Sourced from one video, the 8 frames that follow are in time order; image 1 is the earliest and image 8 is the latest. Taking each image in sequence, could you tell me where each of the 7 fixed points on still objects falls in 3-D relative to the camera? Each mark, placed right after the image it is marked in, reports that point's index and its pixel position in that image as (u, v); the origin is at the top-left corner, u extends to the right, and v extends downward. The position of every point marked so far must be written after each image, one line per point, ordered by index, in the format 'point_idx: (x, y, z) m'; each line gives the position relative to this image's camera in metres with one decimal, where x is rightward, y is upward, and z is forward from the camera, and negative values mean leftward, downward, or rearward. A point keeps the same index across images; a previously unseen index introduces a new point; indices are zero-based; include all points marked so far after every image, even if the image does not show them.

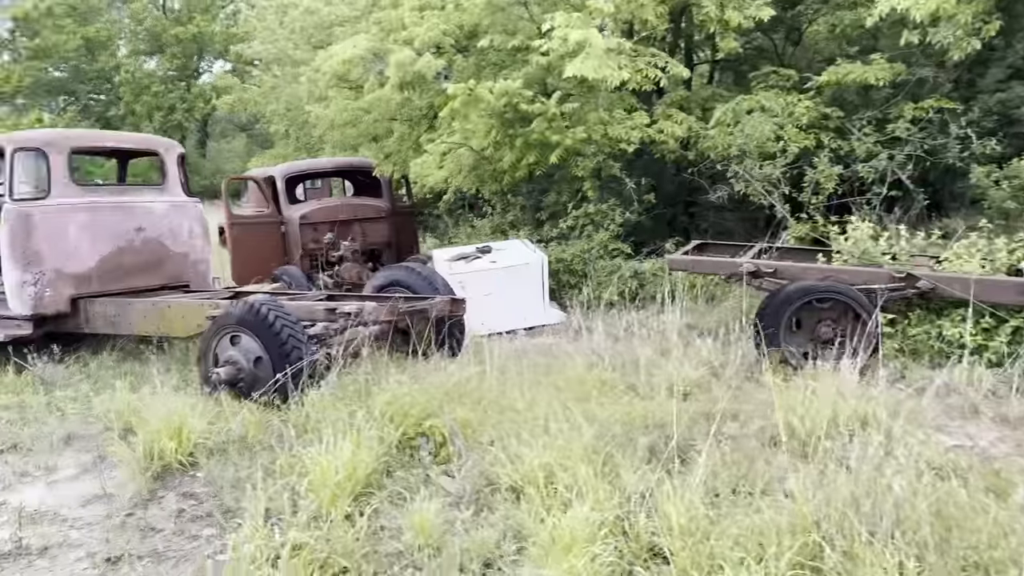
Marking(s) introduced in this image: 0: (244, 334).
0: (-1.6, -0.3, +4.7) m
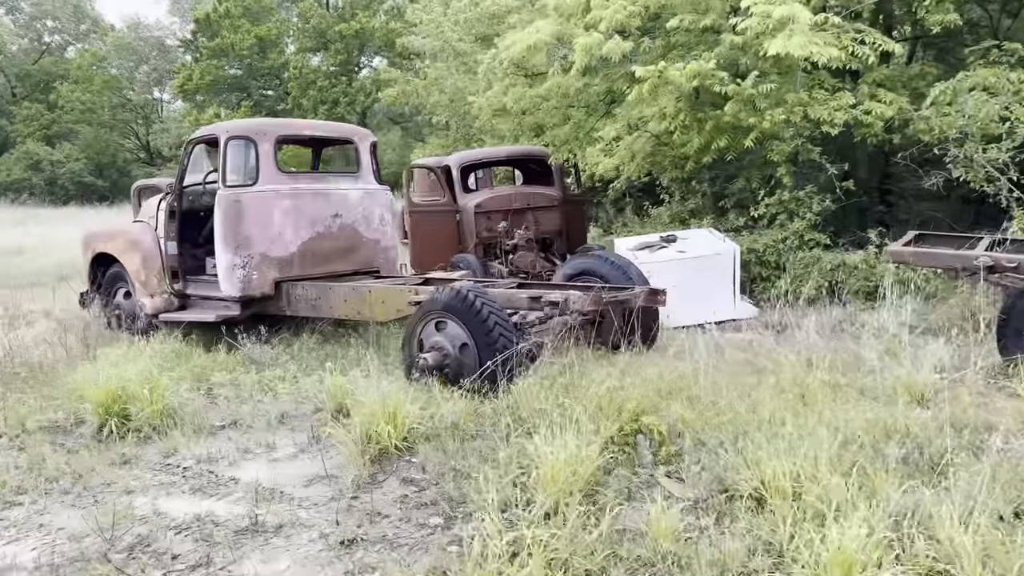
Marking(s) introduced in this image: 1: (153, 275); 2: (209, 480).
0: (-0.4, -0.2, +4.7) m
1: (-3.0, +0.1, +6.9) m
2: (-1.5, -1.0, +4.1) m
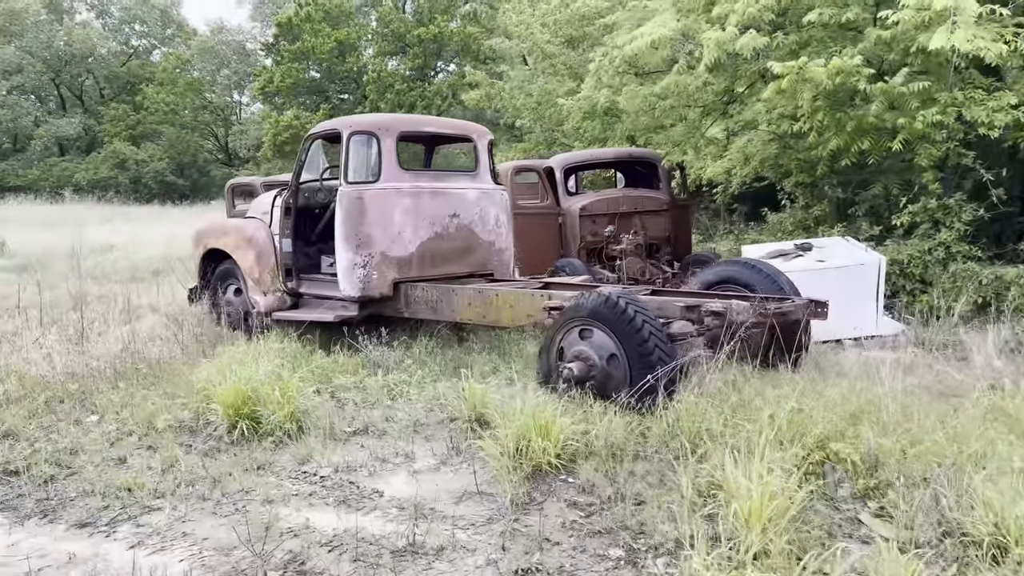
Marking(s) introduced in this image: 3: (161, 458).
0: (+0.5, -0.2, +4.4) m
1: (-2.0, +0.1, +6.8) m
2: (-0.7, -1.0, +3.8) m
3: (-1.8, -0.9, +4.3) m
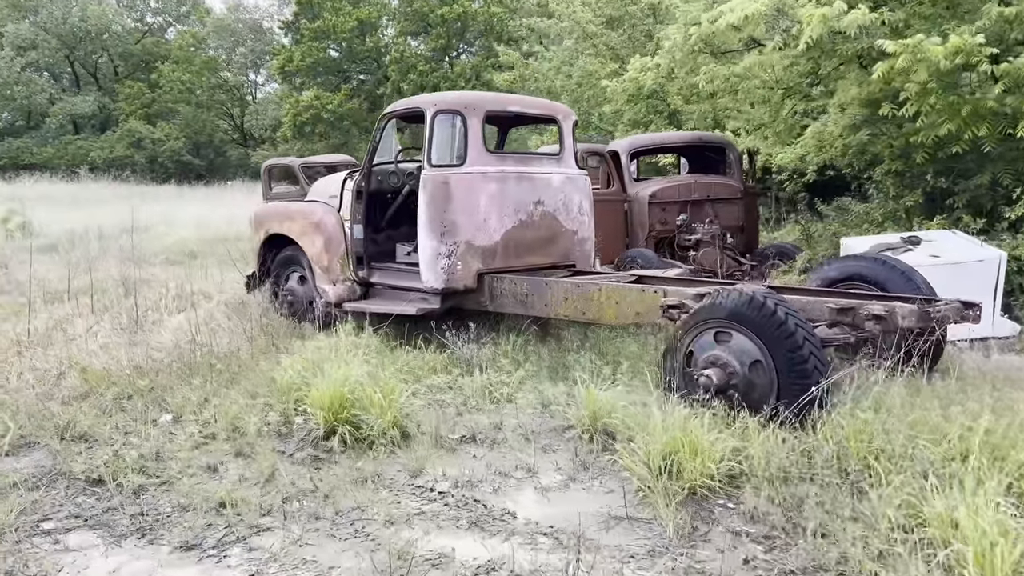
0: (+1.1, -0.2, +4.0) m
1: (-1.4, +0.2, +6.4) m
2: (-0.1, -0.9, +3.4) m
3: (-1.2, -0.8, +3.9) m
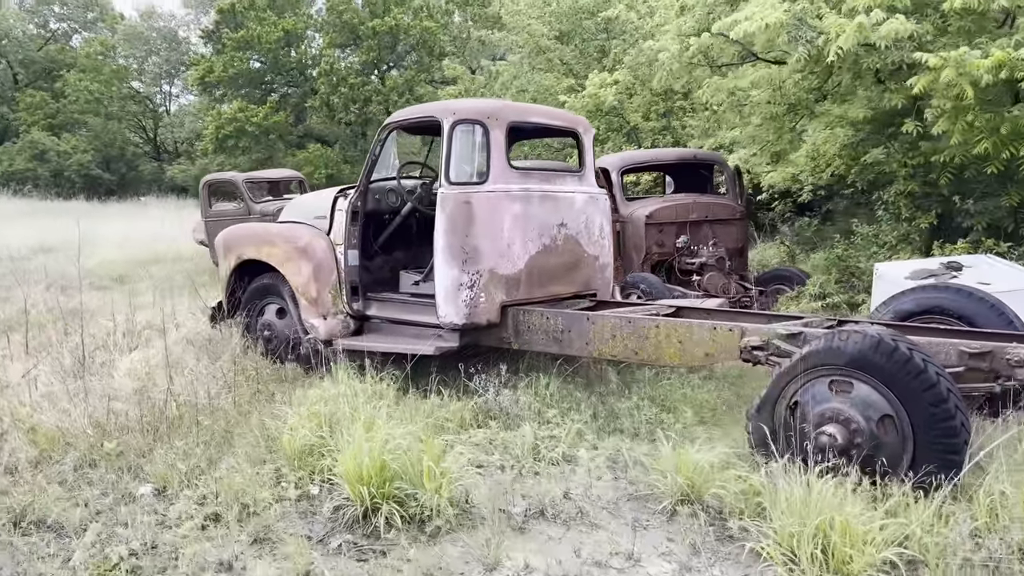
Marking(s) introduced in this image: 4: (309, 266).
0: (+1.4, -0.4, +3.4) m
1: (-1.2, 0.0, +5.5) m
2: (+0.3, -1.1, +2.7) m
3: (-0.8, -1.0, +3.1) m
4: (-1.4, +0.1, +5.6) m
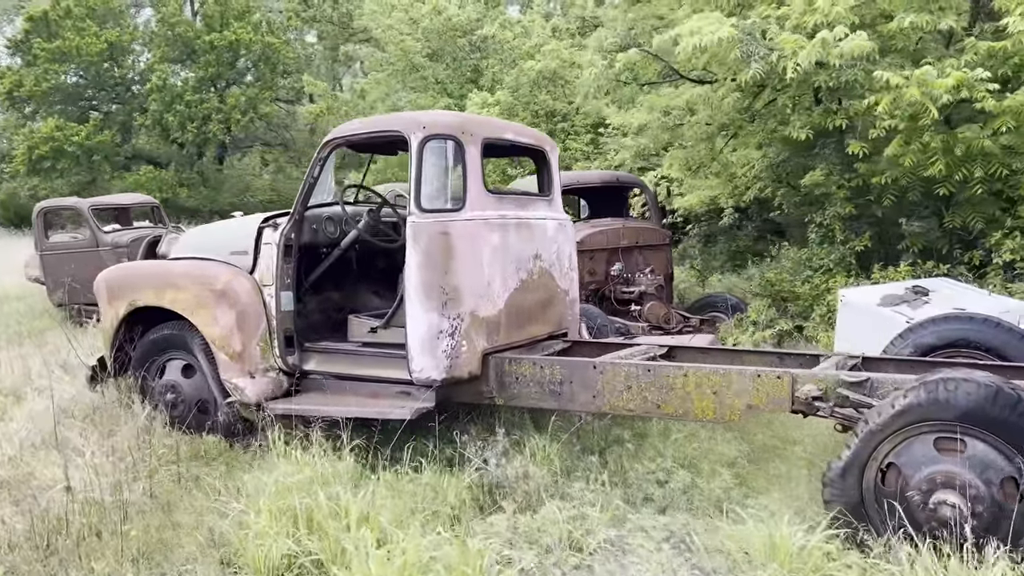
0: (+1.6, -0.5, +2.9) m
1: (-1.4, -0.3, +4.5) m
2: (+0.7, -1.3, +2.0) m
3: (-0.5, -1.2, +2.2) m
4: (-1.5, -0.1, +4.5) m
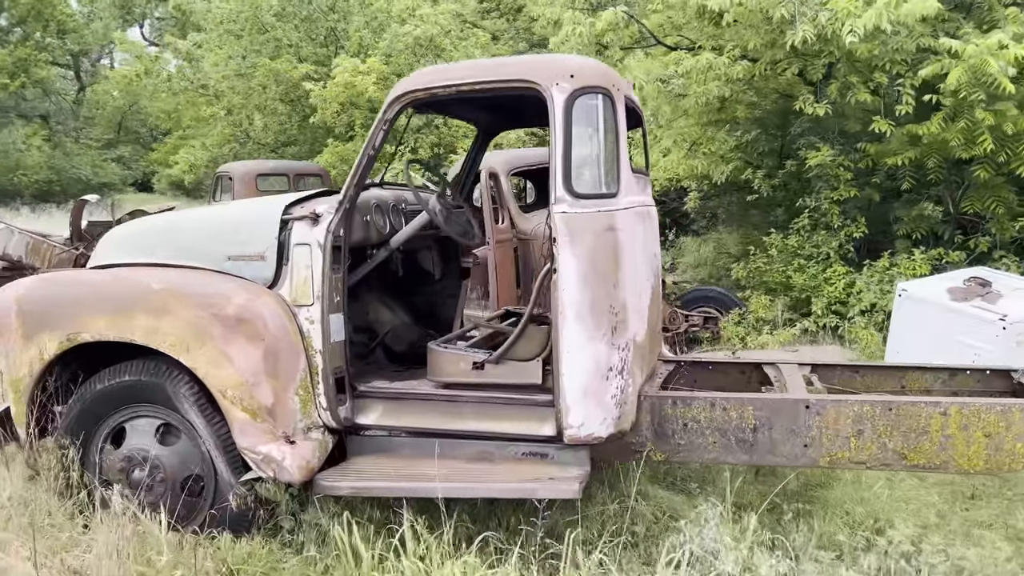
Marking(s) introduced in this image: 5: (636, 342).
0: (+2.5, -0.6, +2.3) m
1: (-0.8, -0.4, +3.0) m
2: (+1.8, -1.3, +1.2) m
3: (+0.7, -1.3, +1.0) m
4: (-0.9, -0.2, +3.0) m
5: (+0.4, -0.2, +3.0) m
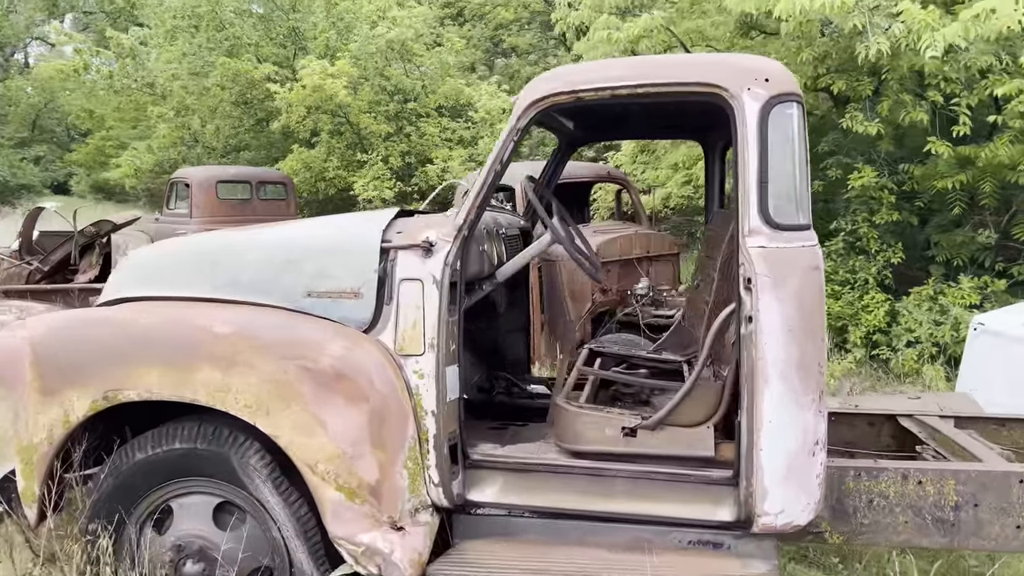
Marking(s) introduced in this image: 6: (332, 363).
0: (+3.1, -0.7, +1.9) m
1: (-0.3, -0.5, +2.4) m
2: (+2.5, -1.5, +0.8) m
3: (+1.3, -1.5, +0.5) m
4: (-0.4, -0.4, +2.4) m
5: (+0.9, -0.4, +2.5) m
6: (-0.5, -0.2, +2.4) m
